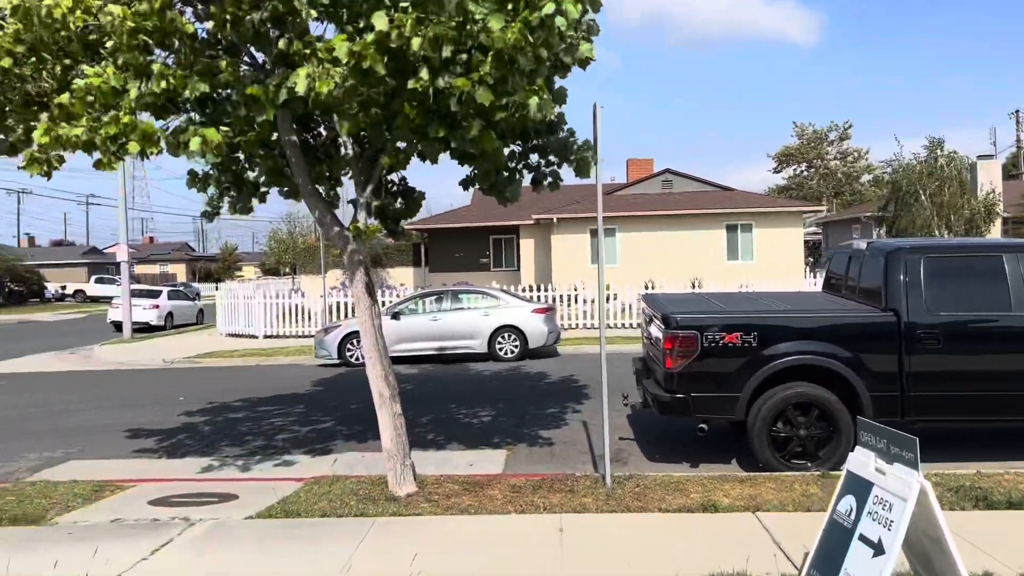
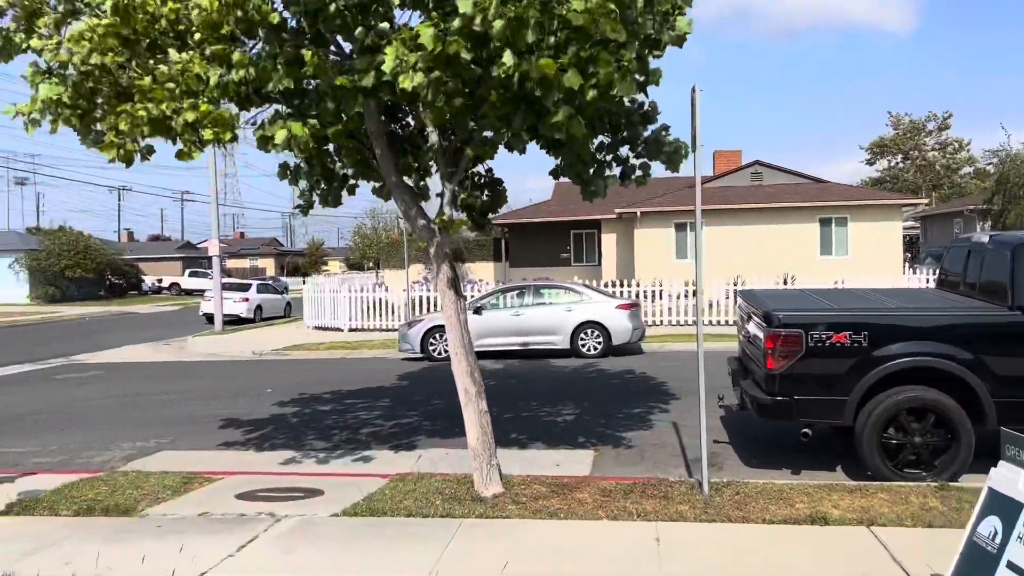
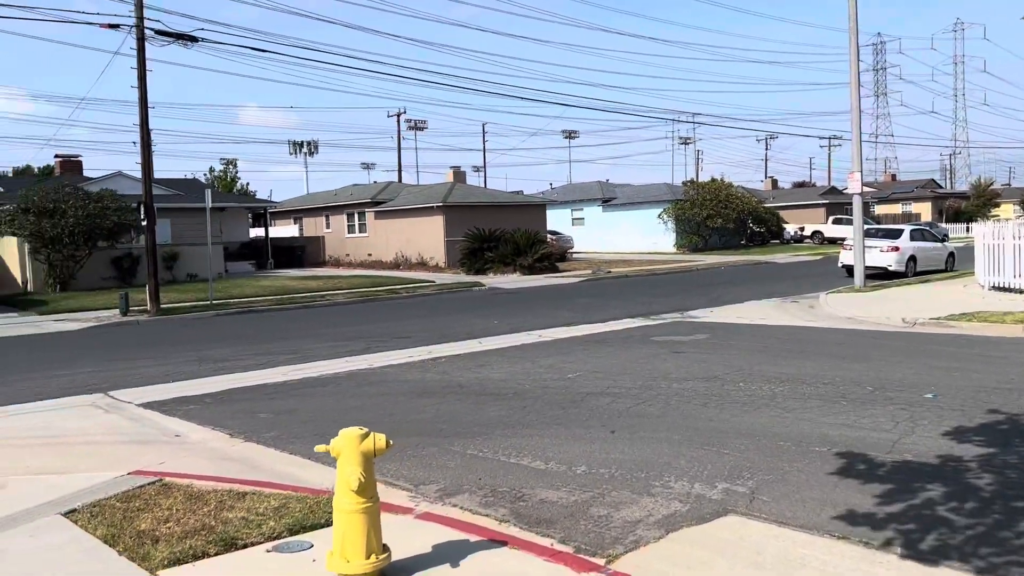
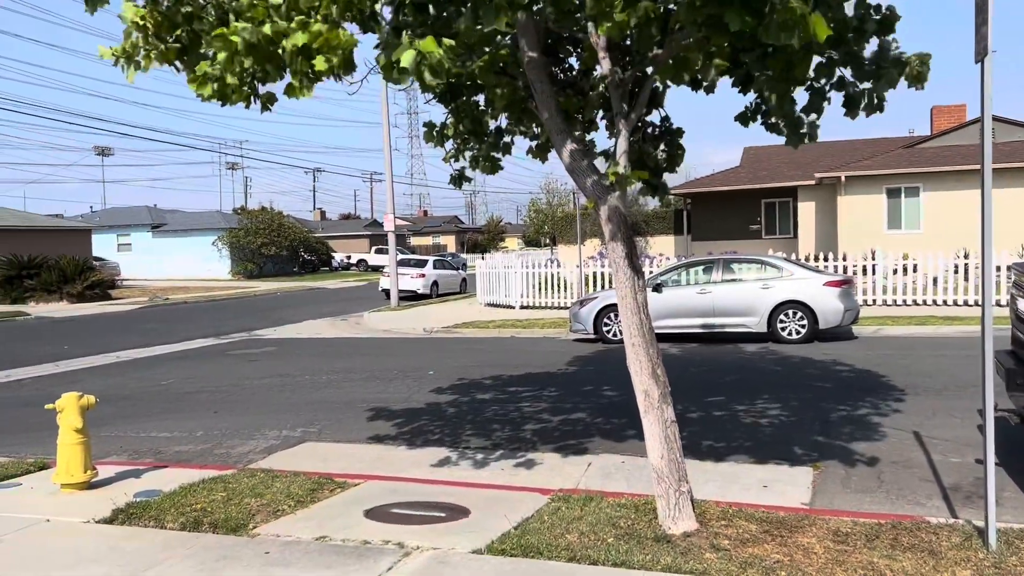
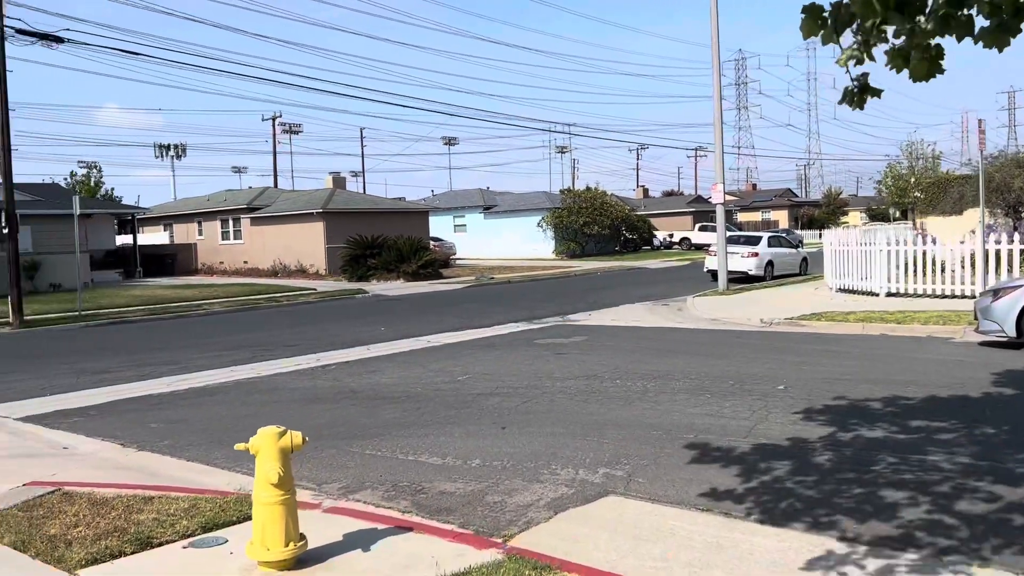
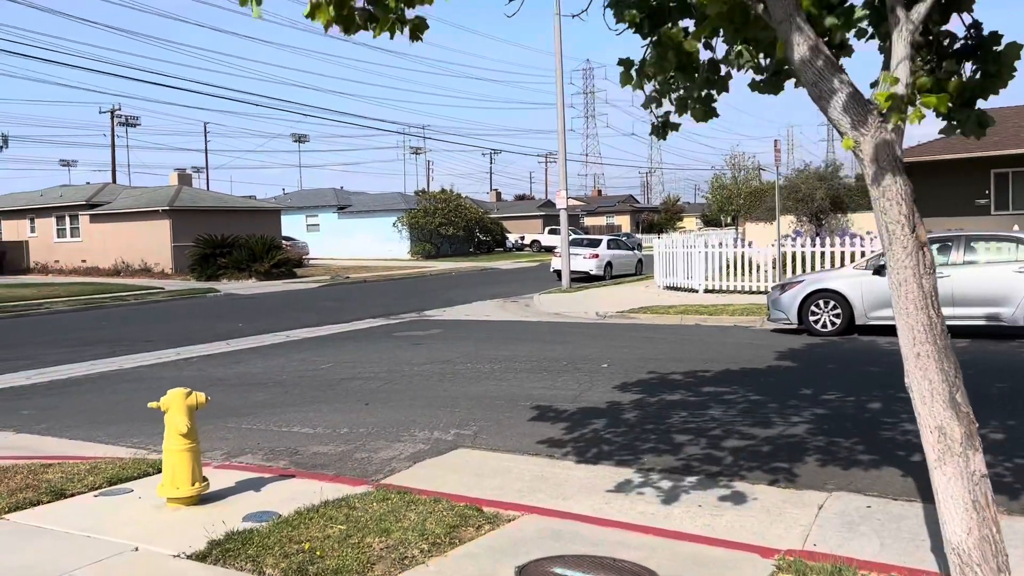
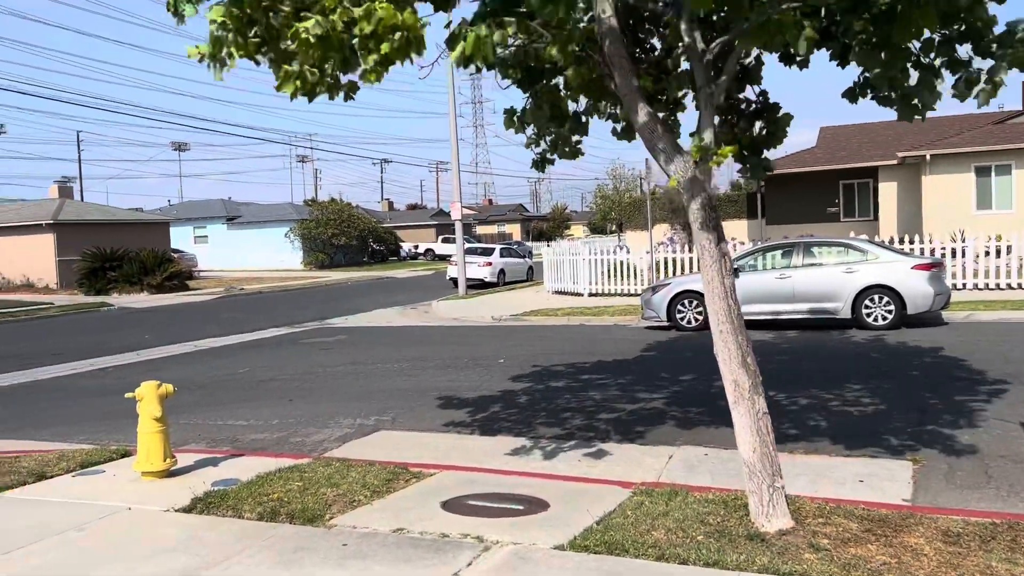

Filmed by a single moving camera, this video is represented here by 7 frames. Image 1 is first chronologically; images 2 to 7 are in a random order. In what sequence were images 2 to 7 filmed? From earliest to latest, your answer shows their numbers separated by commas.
2, 4, 7, 6, 5, 3
